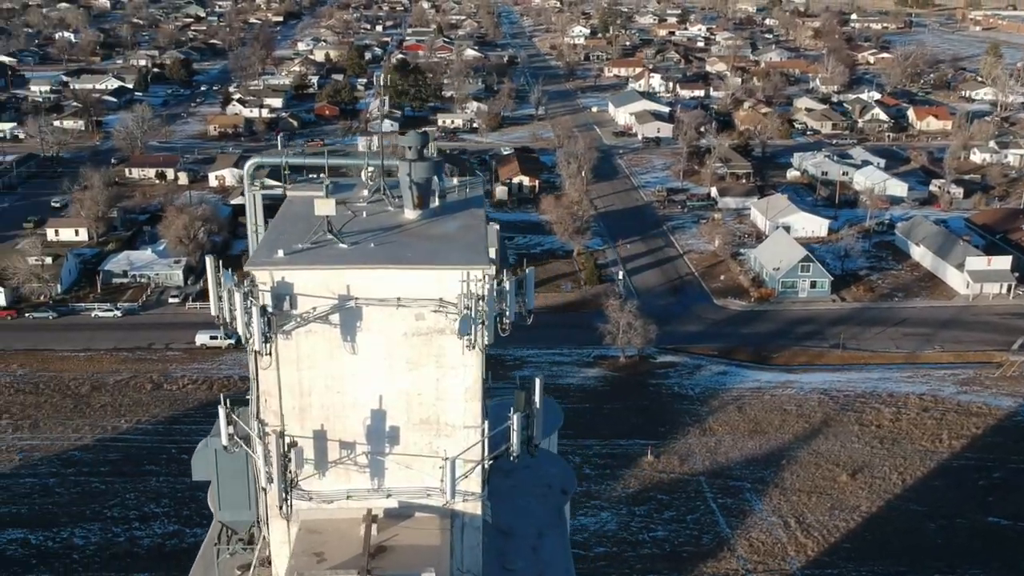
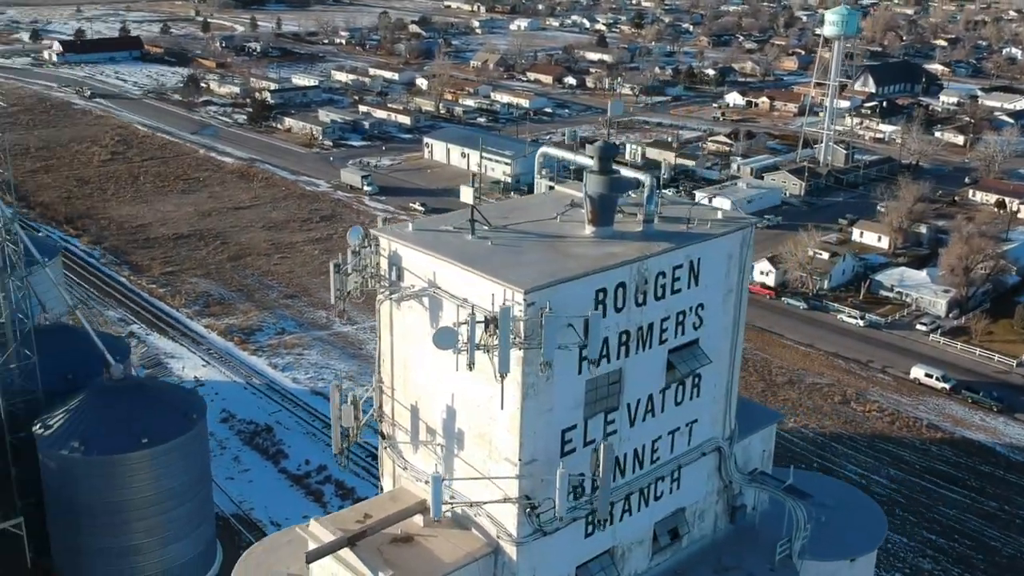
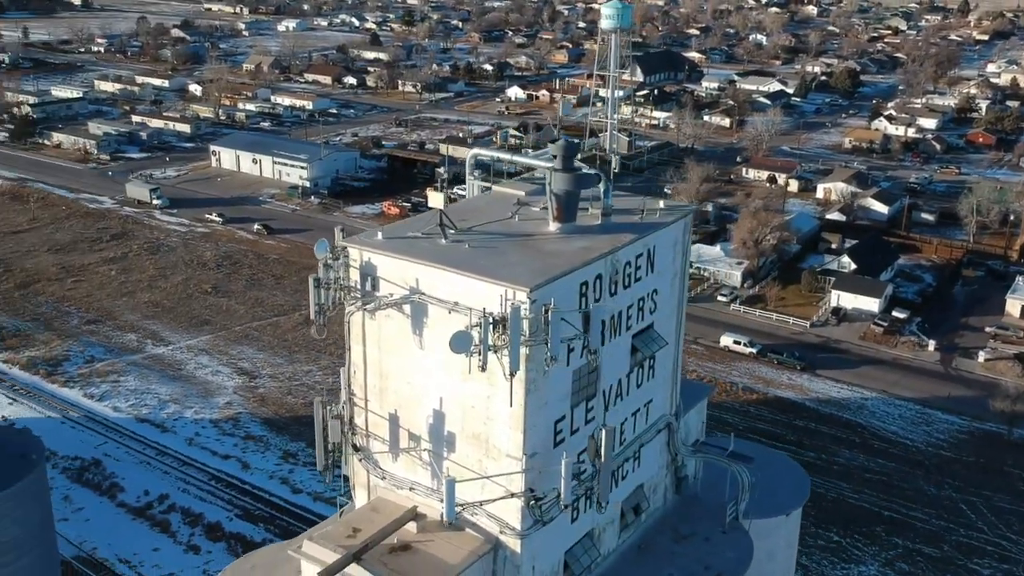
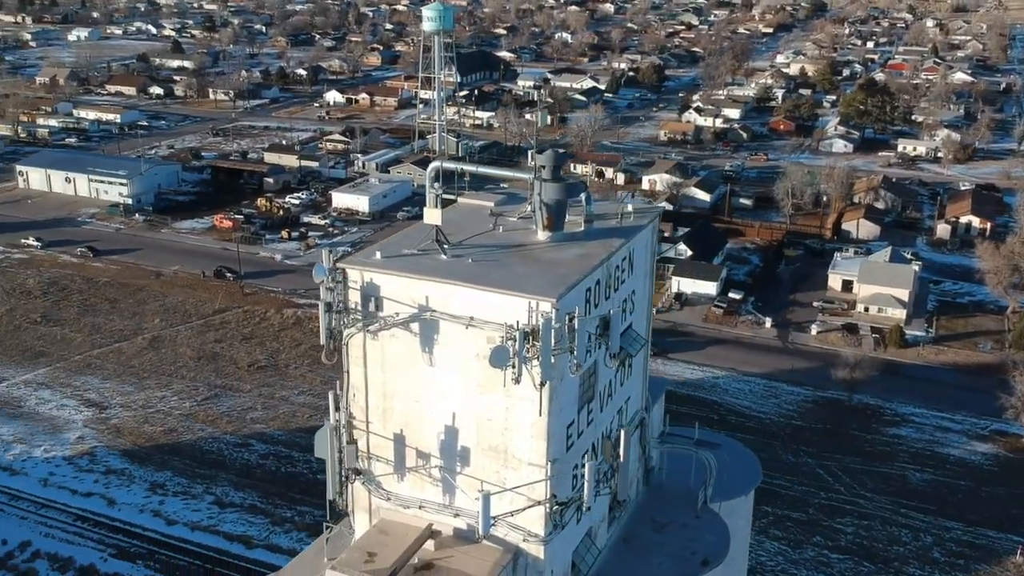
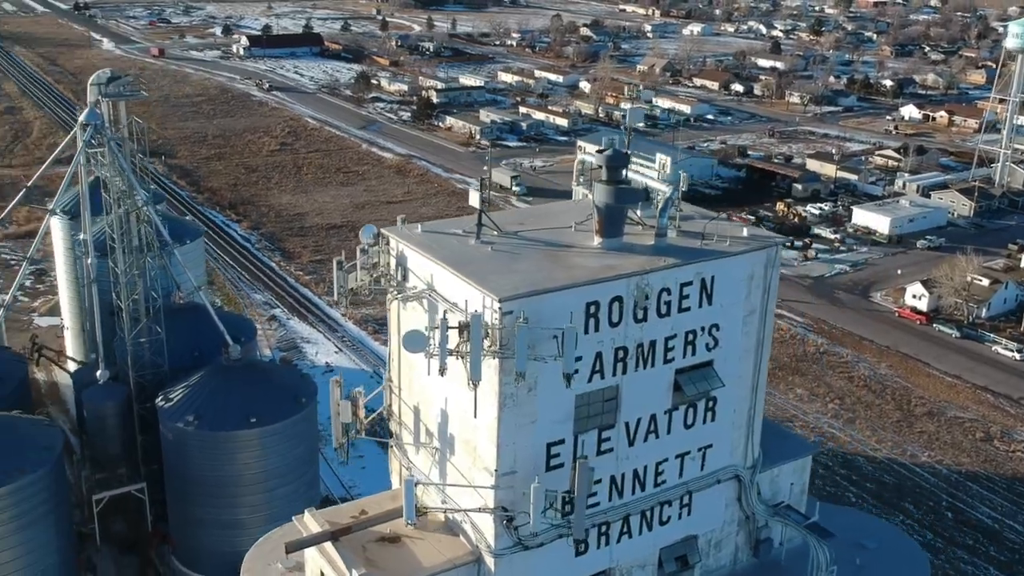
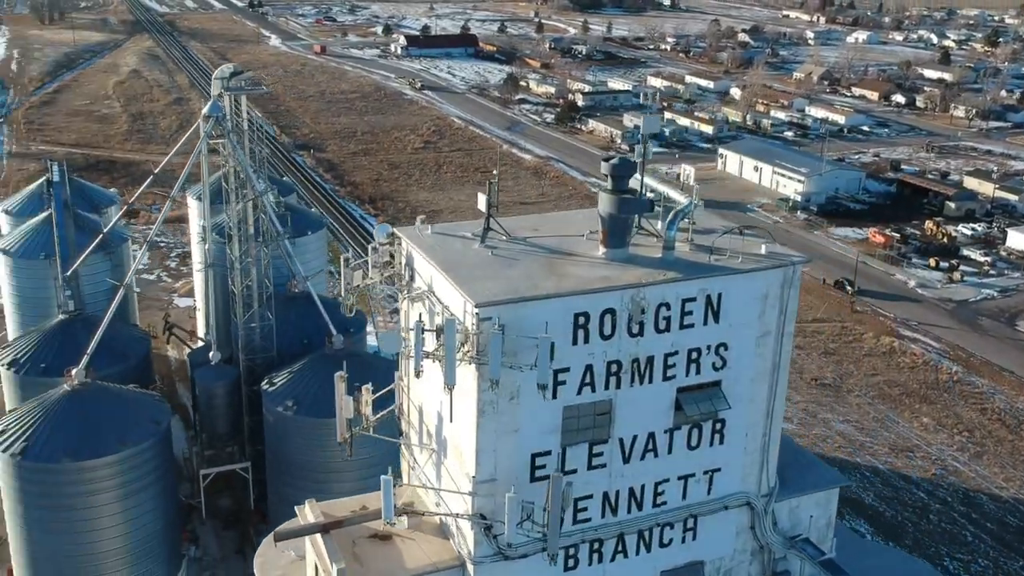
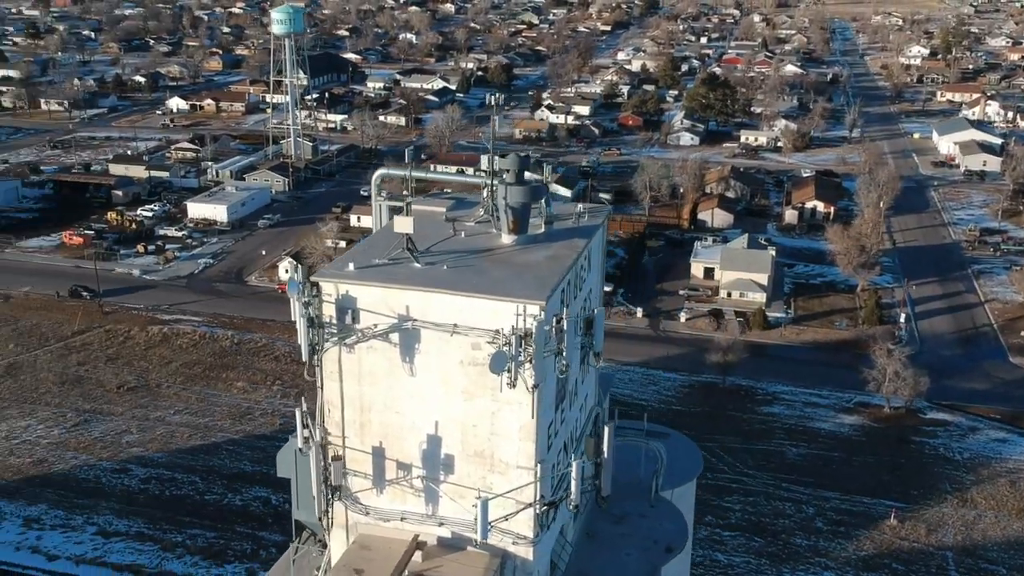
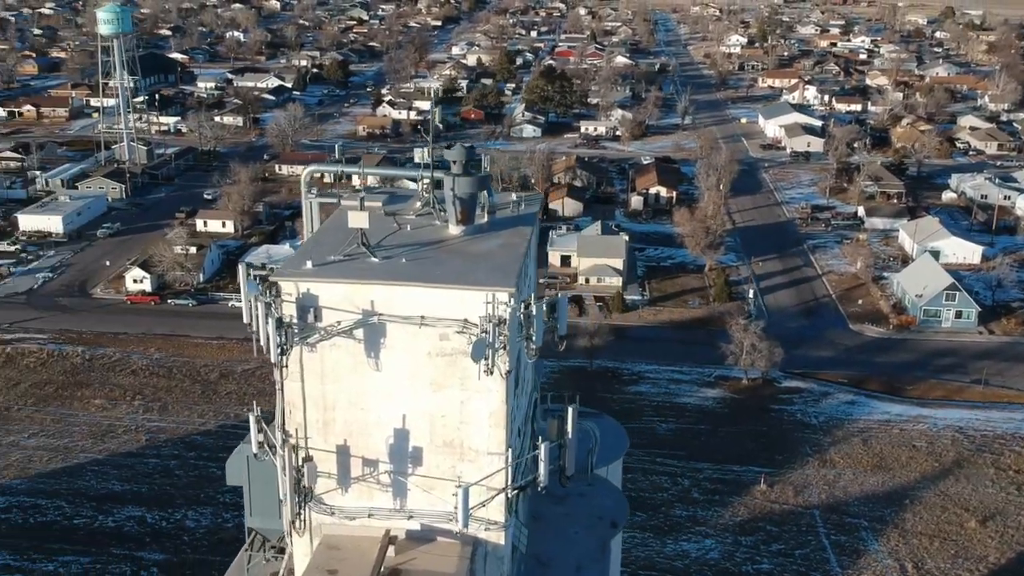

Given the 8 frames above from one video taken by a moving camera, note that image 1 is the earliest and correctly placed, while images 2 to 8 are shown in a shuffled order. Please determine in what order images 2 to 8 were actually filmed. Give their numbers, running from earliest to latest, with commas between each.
8, 7, 4, 3, 2, 5, 6
